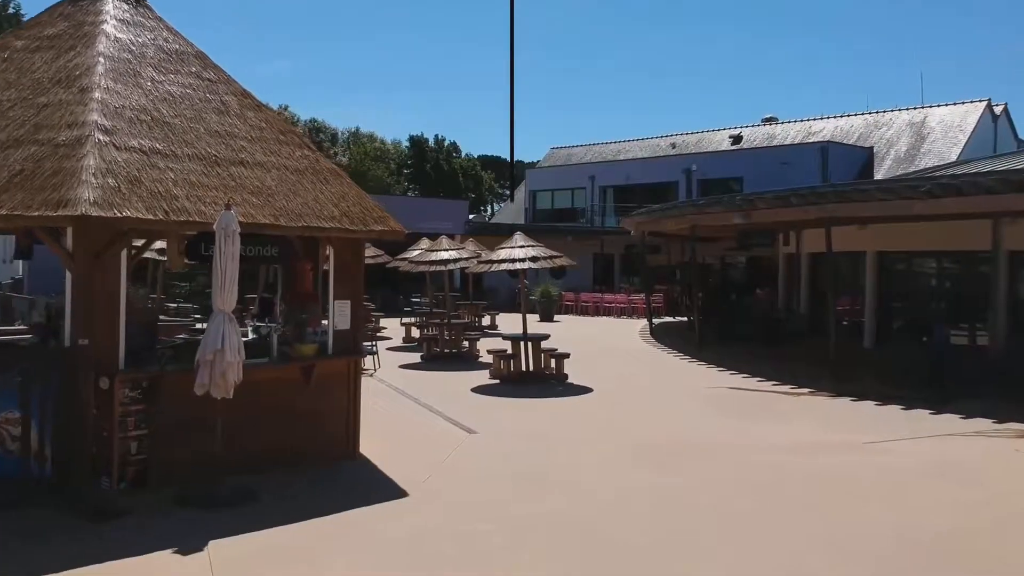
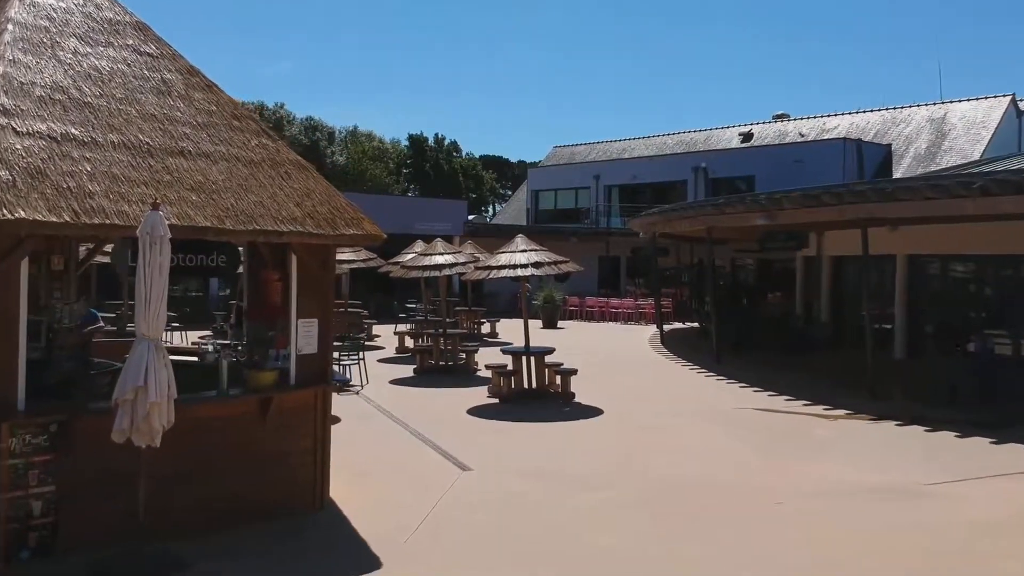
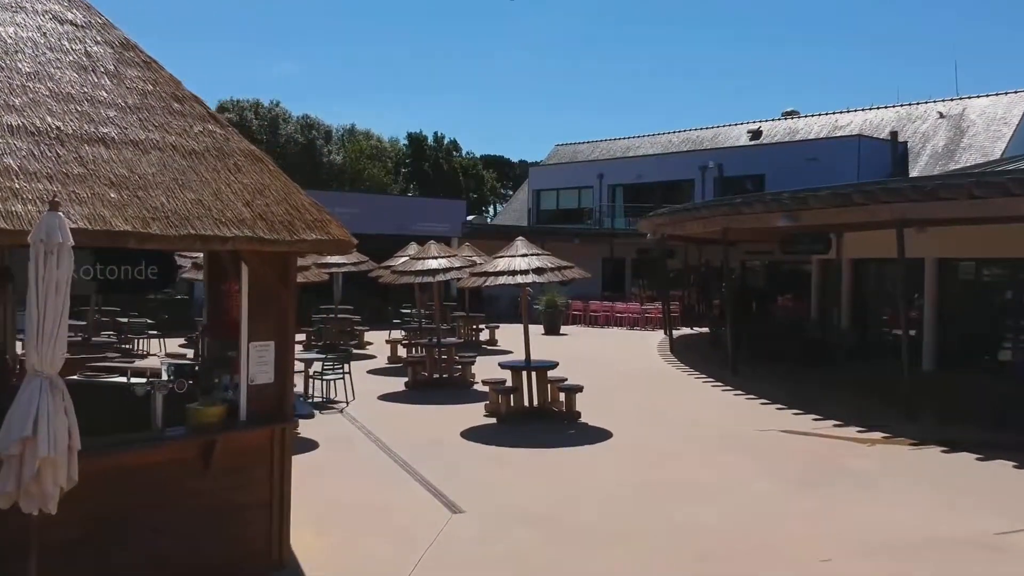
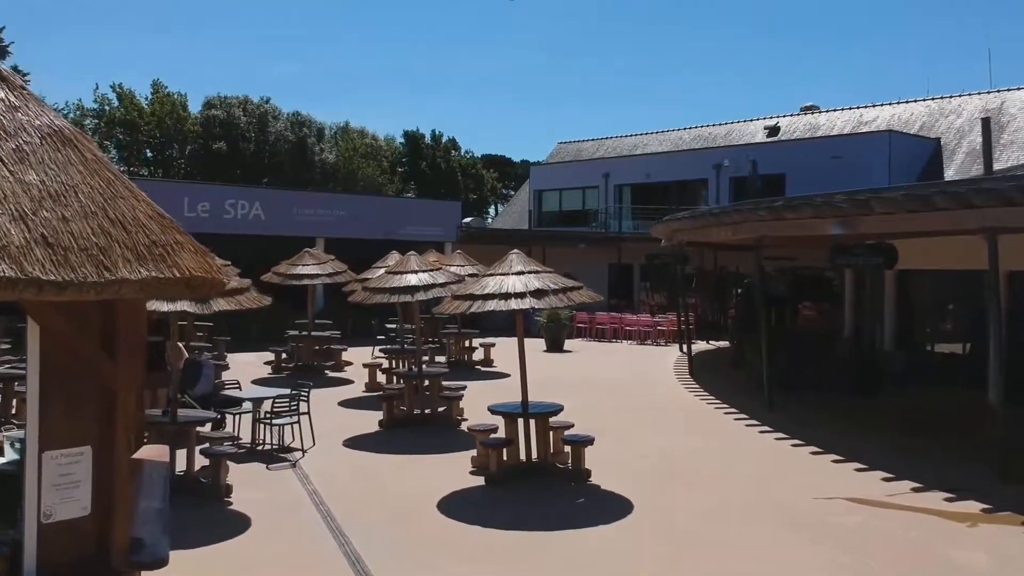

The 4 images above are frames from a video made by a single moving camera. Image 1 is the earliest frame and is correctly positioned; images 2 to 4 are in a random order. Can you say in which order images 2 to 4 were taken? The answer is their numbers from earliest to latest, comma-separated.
2, 3, 4
